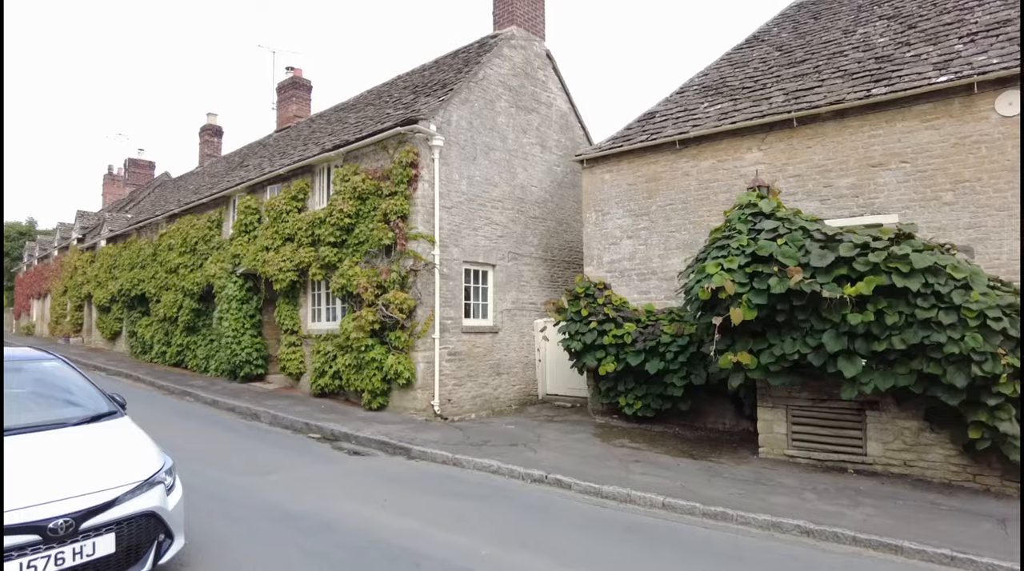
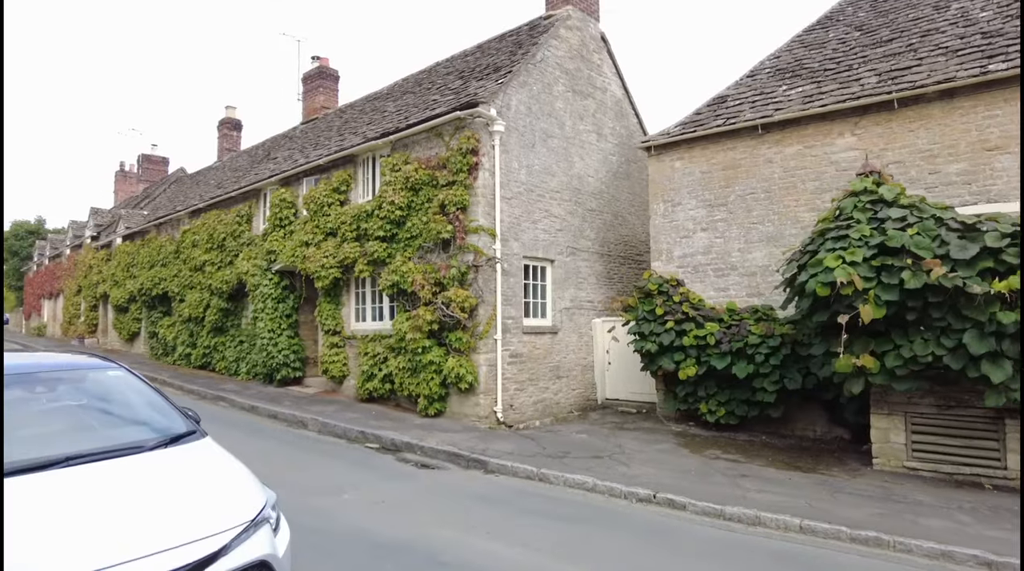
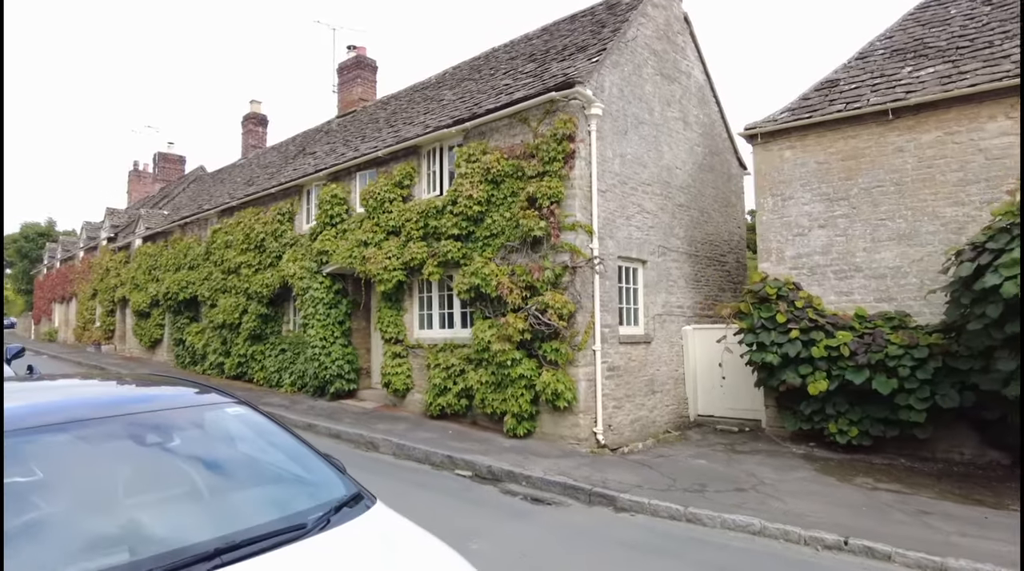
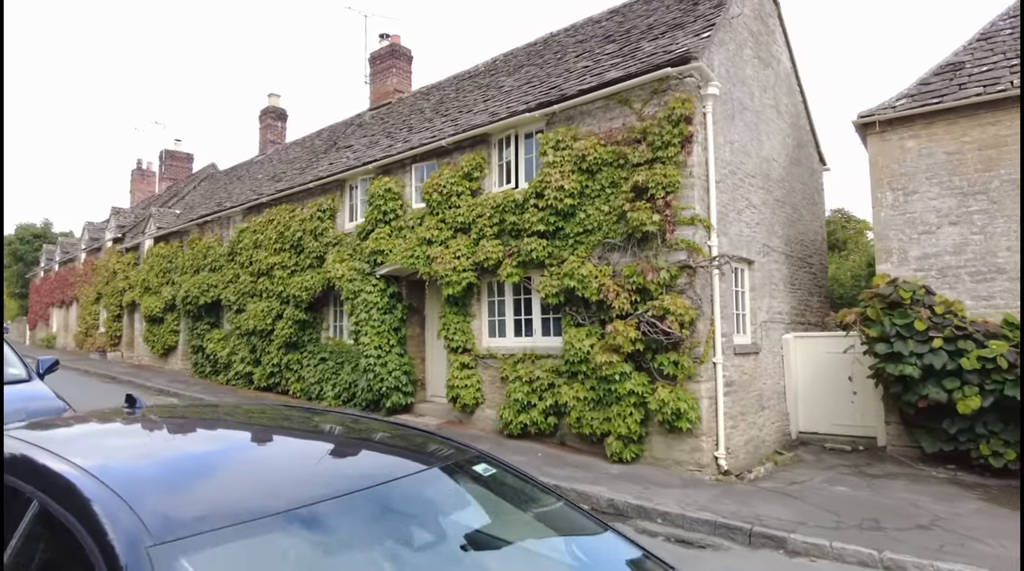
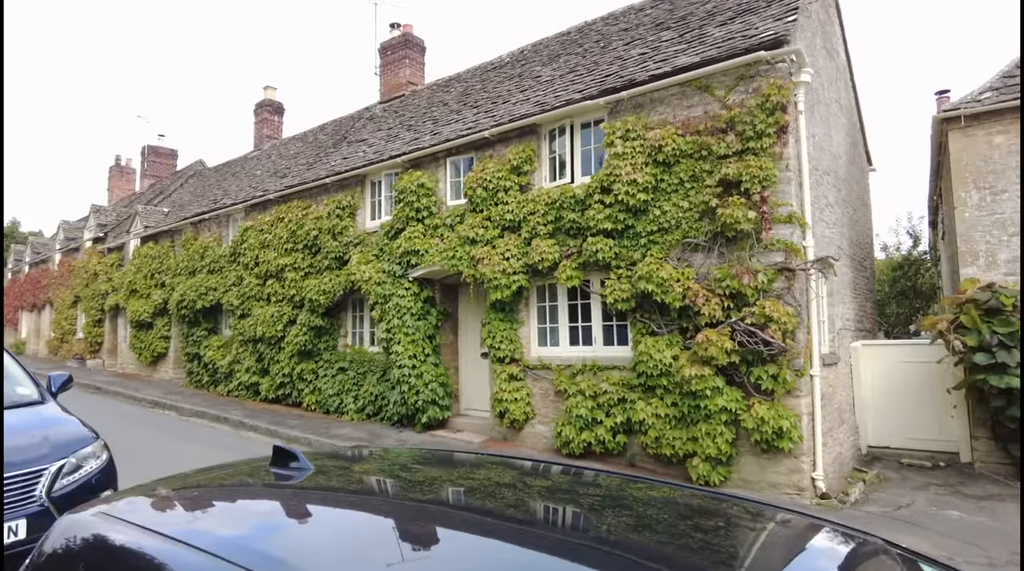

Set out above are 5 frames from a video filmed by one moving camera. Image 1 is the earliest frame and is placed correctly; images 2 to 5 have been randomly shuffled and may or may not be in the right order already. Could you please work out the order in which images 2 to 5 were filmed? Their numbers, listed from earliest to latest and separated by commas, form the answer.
2, 3, 4, 5
